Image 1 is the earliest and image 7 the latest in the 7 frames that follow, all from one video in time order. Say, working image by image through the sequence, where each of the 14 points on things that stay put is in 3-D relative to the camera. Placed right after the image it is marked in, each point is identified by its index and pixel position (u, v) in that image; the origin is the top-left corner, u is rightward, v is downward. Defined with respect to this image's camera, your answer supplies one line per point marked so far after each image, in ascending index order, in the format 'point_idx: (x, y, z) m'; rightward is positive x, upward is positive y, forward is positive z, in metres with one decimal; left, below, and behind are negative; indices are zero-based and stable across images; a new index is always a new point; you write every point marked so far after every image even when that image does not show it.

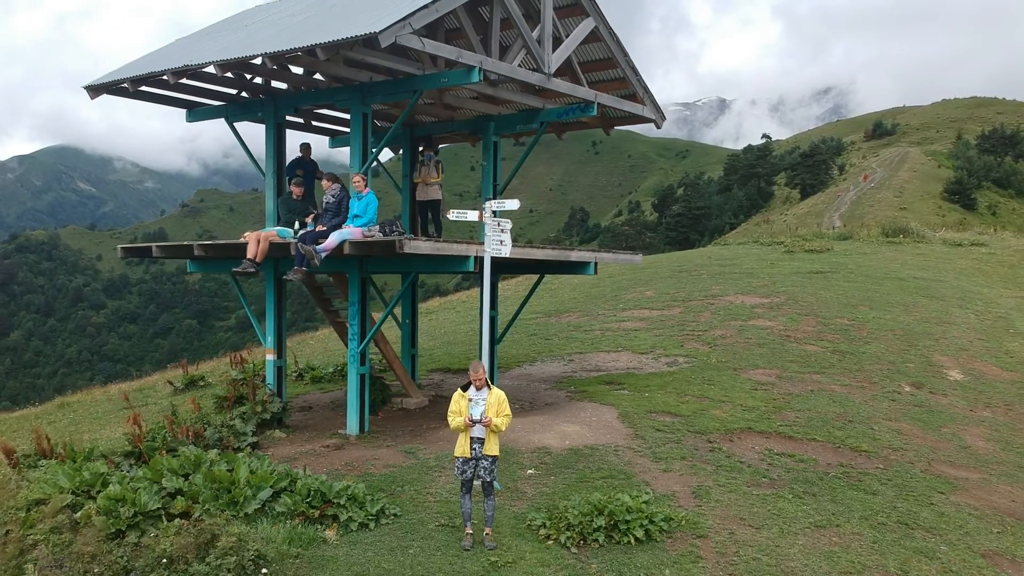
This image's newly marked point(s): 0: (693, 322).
0: (+2.5, -0.5, +14.1) m
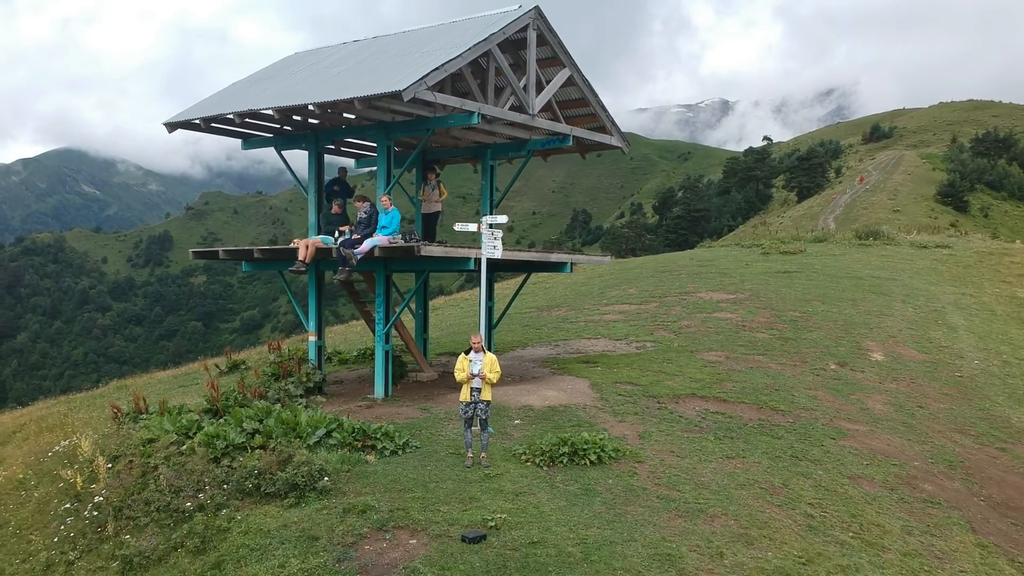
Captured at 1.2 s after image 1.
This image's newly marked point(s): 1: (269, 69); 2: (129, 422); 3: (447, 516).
0: (+2.4, -0.4, +16.2) m
1: (-2.9, +2.5, +12.4) m
2: (-3.5, -1.2, +9.6) m
3: (-0.4, -1.5, +6.7) m
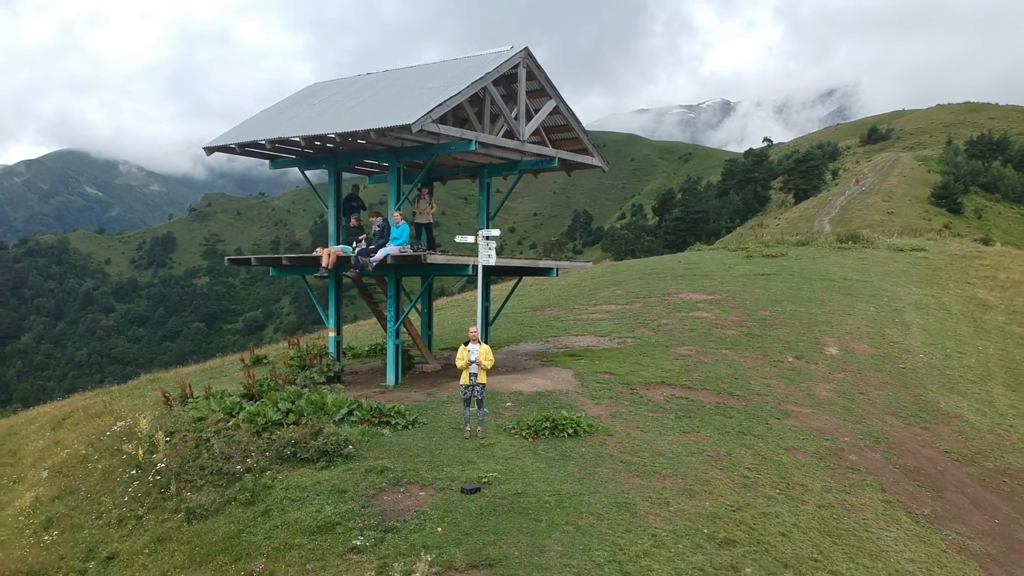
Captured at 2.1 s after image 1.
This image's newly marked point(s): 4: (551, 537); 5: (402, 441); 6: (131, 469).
0: (+2.3, -0.4, +17.8) m
1: (-3.0, +2.5, +14.0) m
2: (-3.6, -1.3, +11.2) m
3: (-0.5, -1.5, +8.3) m
4: (+0.2, -1.7, +7.2) m
5: (-1.0, -1.4, +9.4) m
6: (-3.7, -1.8, +10.1) m
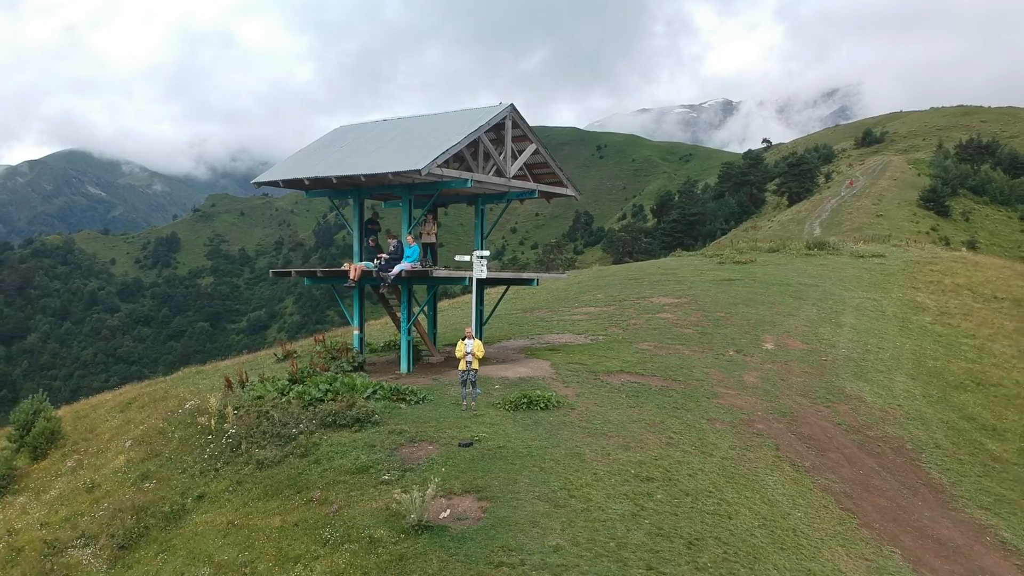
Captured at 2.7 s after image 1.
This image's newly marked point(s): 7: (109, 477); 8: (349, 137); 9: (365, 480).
0: (+2.2, -0.5, +20.8) m
1: (-3.1, +2.4, +17.0) m
2: (-3.8, -1.4, +14.2) m
3: (-0.7, -1.6, +11.3) m
4: (+0.1, -1.8, +10.2) m
5: (-1.2, -1.5, +12.4) m
6: (-3.9, -1.9, +13.1) m
7: (-5.3, -2.5, +13.8) m
8: (-2.7, +2.4, +17.0) m
9: (-1.5, -1.9, +10.3) m
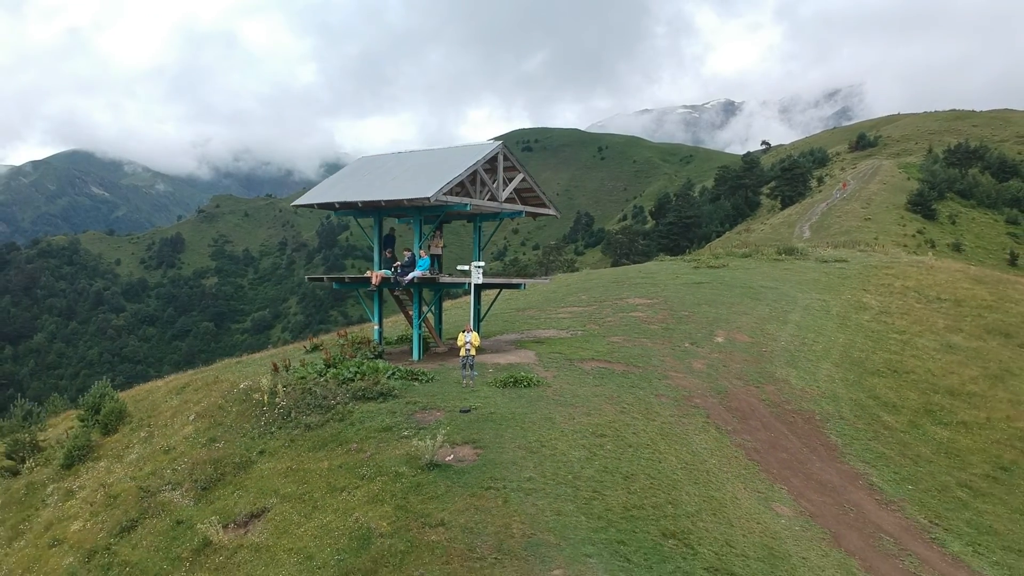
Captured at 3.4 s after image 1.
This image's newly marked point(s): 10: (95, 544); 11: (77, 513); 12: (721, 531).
0: (+2.0, -0.6, +24.3) m
1: (-3.3, +2.3, +20.5) m
2: (-3.9, -1.4, +17.7) m
3: (-0.9, -1.7, +14.8) m
4: (-0.1, -1.9, +13.6) m
5: (-1.3, -1.5, +15.9) m
6: (-4.1, -1.9, +16.6) m
7: (-5.5, -2.5, +17.3) m
8: (-2.8, +2.4, +20.4) m
9: (-1.6, -2.0, +13.8) m
10: (-5.9, -3.6, +14.6) m
11: (-7.0, -3.6, +16.7) m
12: (+2.3, -2.7, +11.3) m
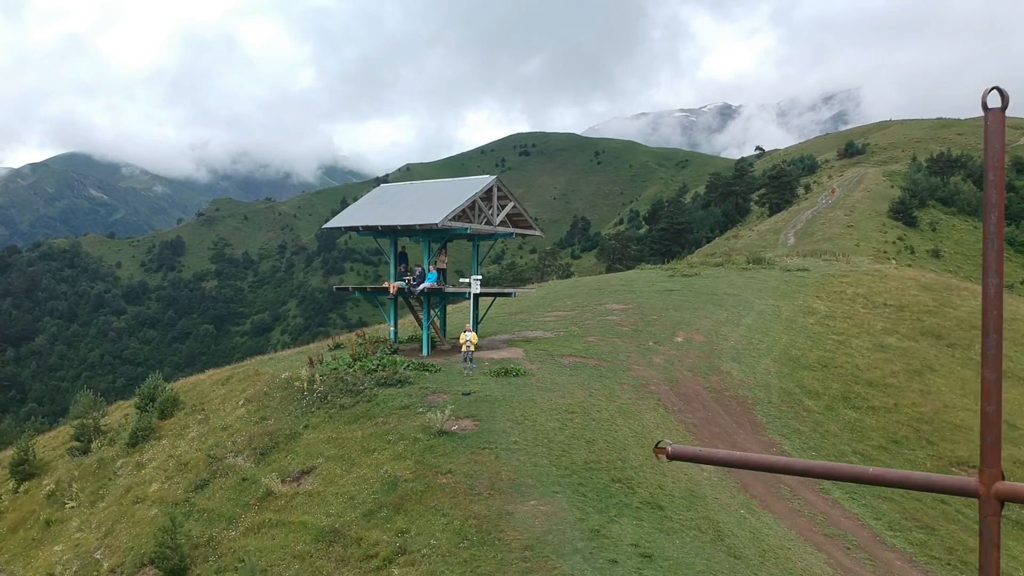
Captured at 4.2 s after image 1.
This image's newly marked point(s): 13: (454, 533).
0: (+1.9, -0.8, +28.3) m
1: (-3.4, +2.2, +24.5) m
2: (-4.1, -1.6, +21.7) m
3: (-1.0, -1.8, +18.8) m
4: (-0.3, -2.0, +17.6) m
5: (-1.5, -1.7, +19.9) m
6: (-4.2, -2.1, +20.6) m
7: (-5.7, -2.7, +21.2) m
8: (-3.0, +2.2, +24.4) m
9: (-1.8, -2.1, +17.7) m
10: (-6.0, -3.8, +18.6) m
11: (-7.2, -3.8, +20.7) m
12: (+2.1, -2.8, +15.3) m
13: (-0.7, -3.1, +13.1) m
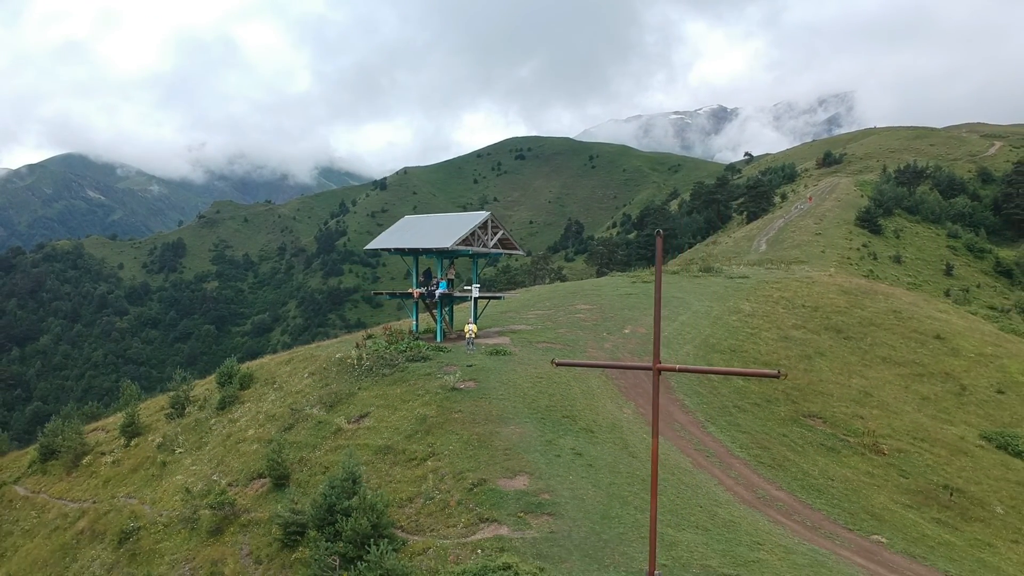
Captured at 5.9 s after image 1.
0: (+1.5, -1.0, +36.9) m
1: (-3.8, +2.0, +33.1) m
2: (-4.4, -1.8, +30.2) m
3: (-1.3, -2.0, +27.3) m
4: (-0.6, -2.2, +26.2) m
5: (-1.8, -1.9, +28.4) m
6: (-4.5, -2.2, +29.1) m
7: (-6.0, -2.8, +29.8) m
8: (-3.3, +2.1, +33.0) m
9: (-2.1, -2.3, +26.3) m
10: (-6.3, -3.9, +27.1) m
11: (-7.5, -3.9, +29.2) m
12: (+1.9, -3.0, +23.9) m
13: (-1.0, -3.3, +21.7) m
